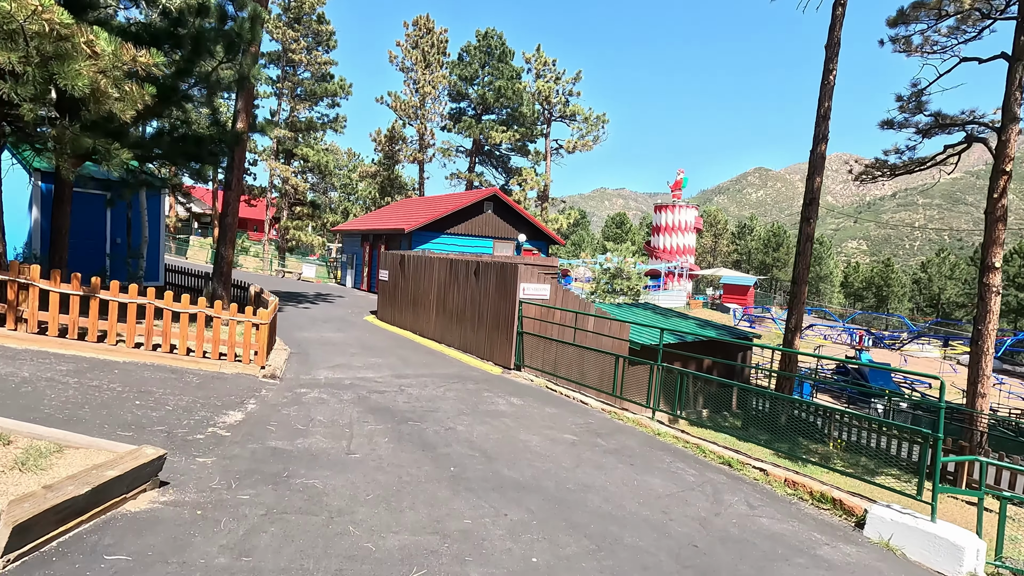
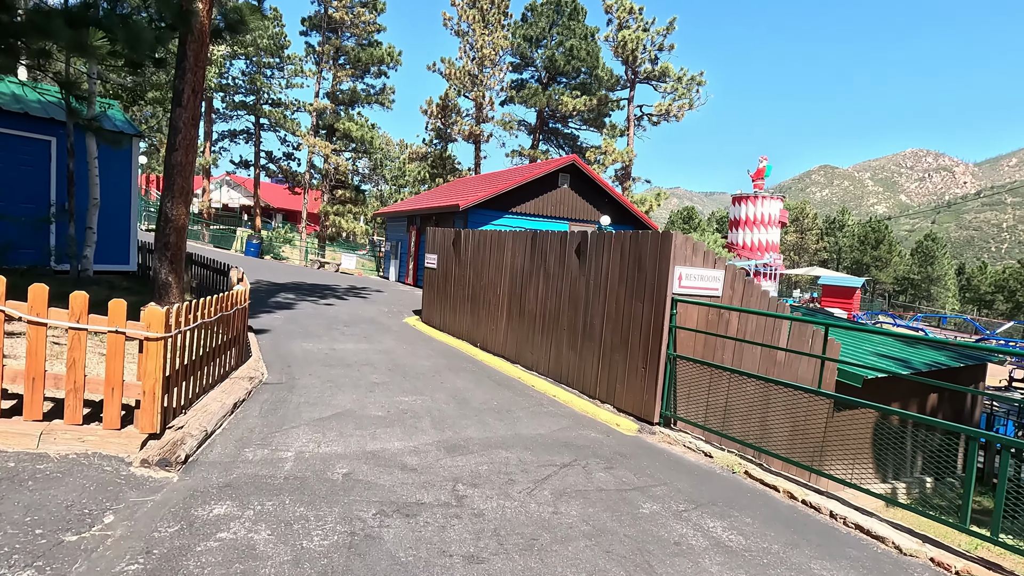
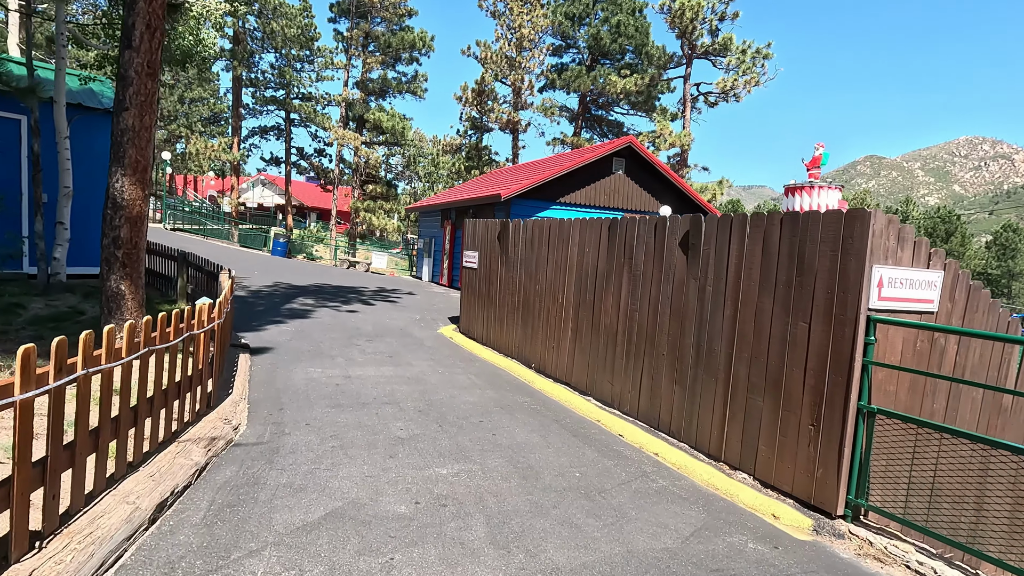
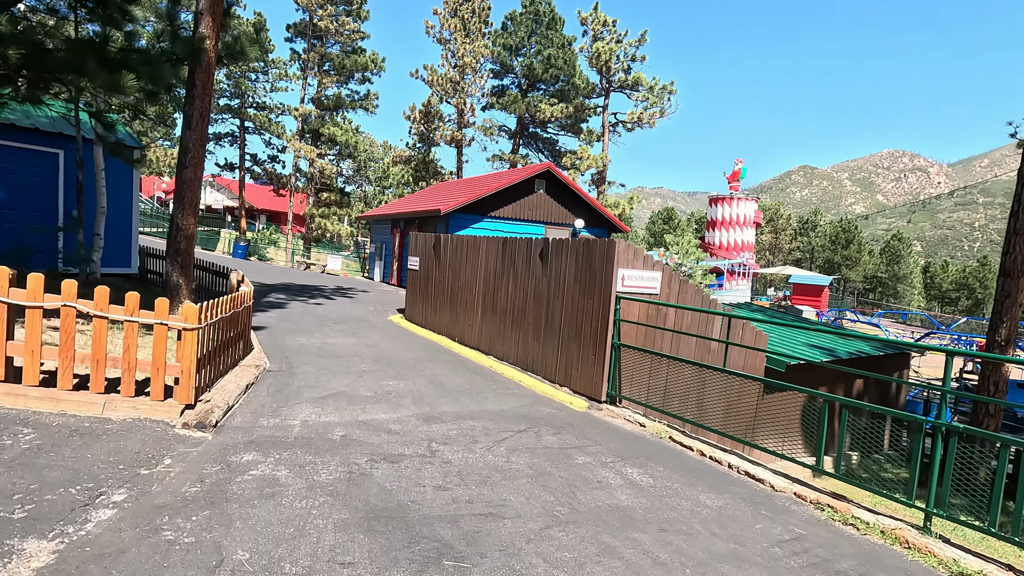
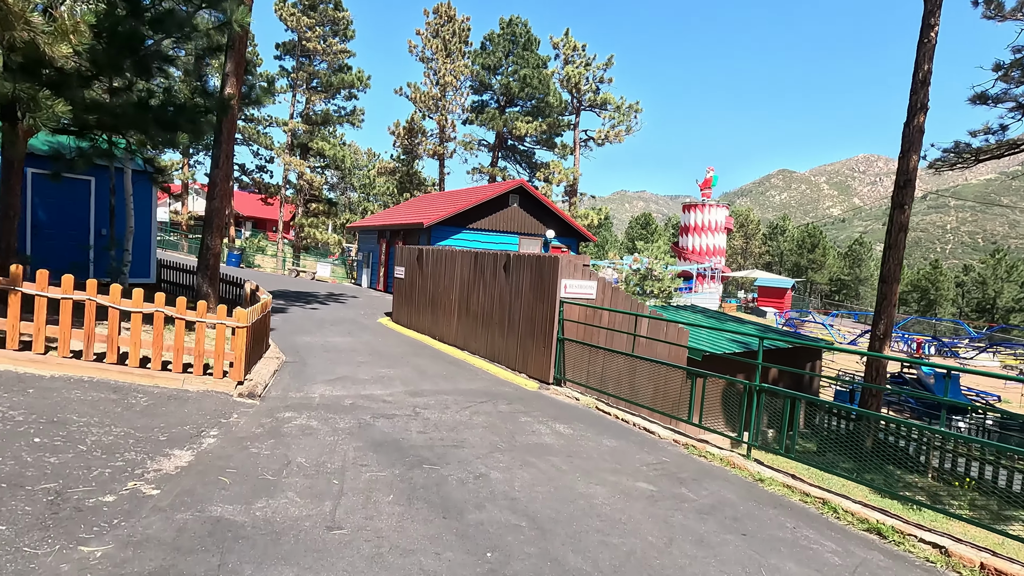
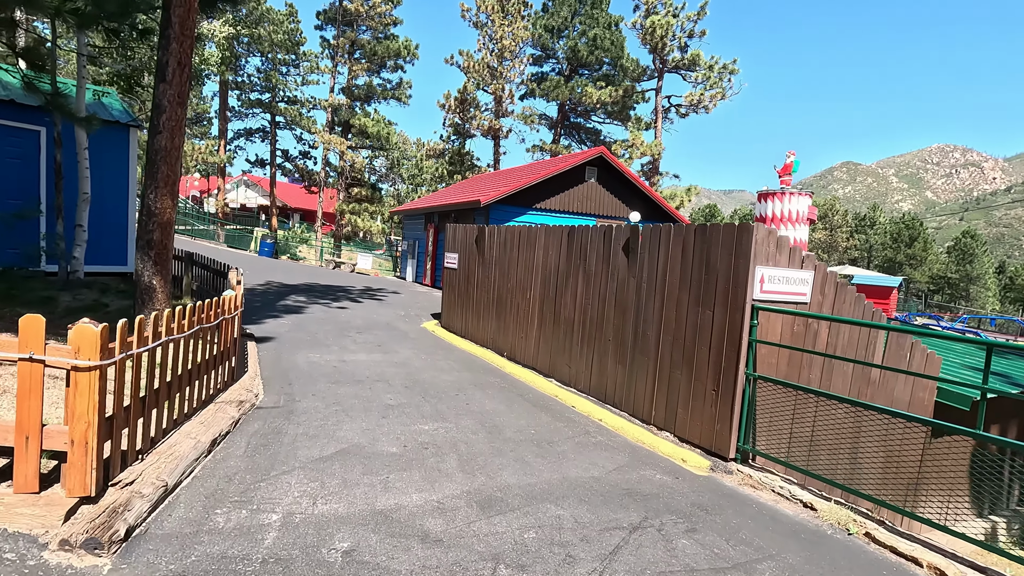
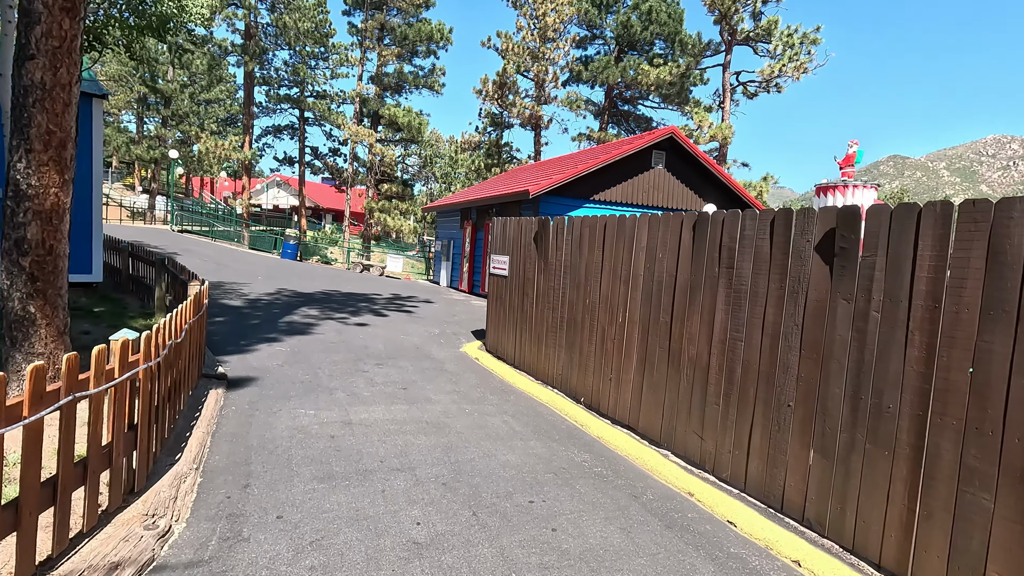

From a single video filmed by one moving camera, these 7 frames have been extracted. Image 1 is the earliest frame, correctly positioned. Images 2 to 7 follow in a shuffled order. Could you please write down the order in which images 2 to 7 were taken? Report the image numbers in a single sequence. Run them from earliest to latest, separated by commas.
5, 4, 2, 6, 3, 7
